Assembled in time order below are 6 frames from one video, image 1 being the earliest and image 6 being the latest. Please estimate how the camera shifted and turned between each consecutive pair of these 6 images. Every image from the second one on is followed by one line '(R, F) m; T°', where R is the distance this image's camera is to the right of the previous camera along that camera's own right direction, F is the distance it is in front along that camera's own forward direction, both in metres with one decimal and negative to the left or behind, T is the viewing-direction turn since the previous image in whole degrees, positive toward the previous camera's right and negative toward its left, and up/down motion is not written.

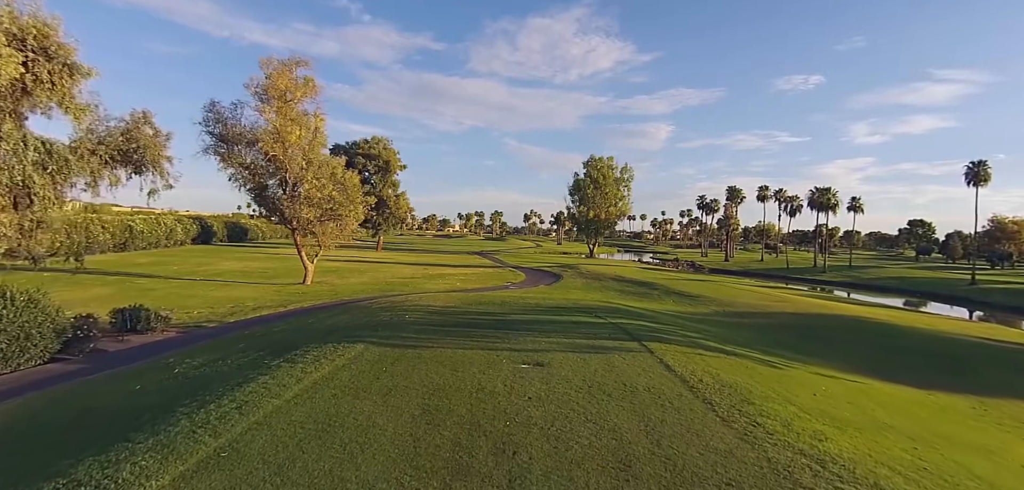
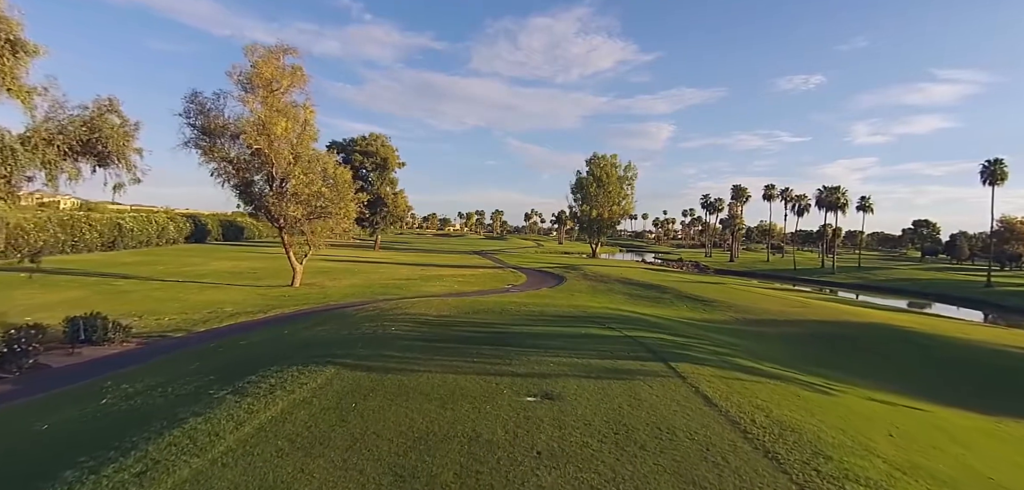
(0.0, +1.8) m; 0°
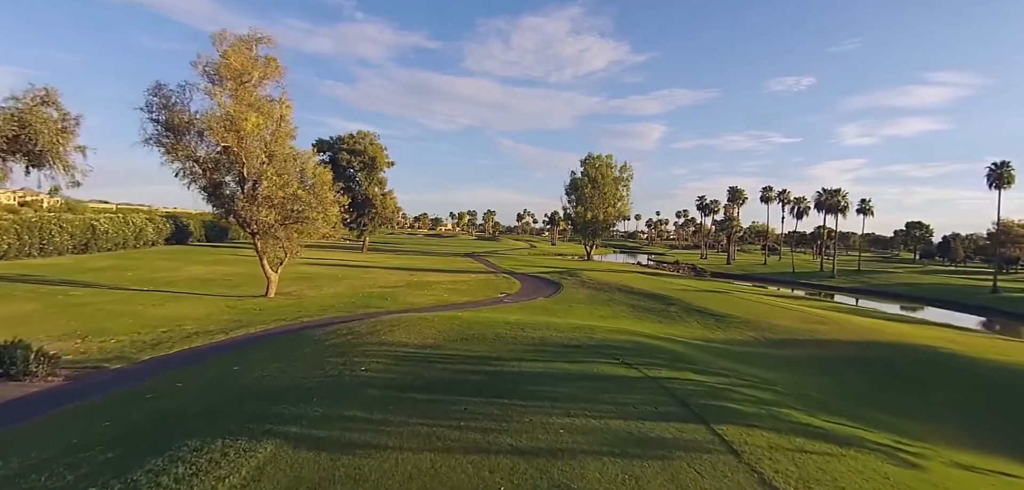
(-0.1, +2.1) m; +1°
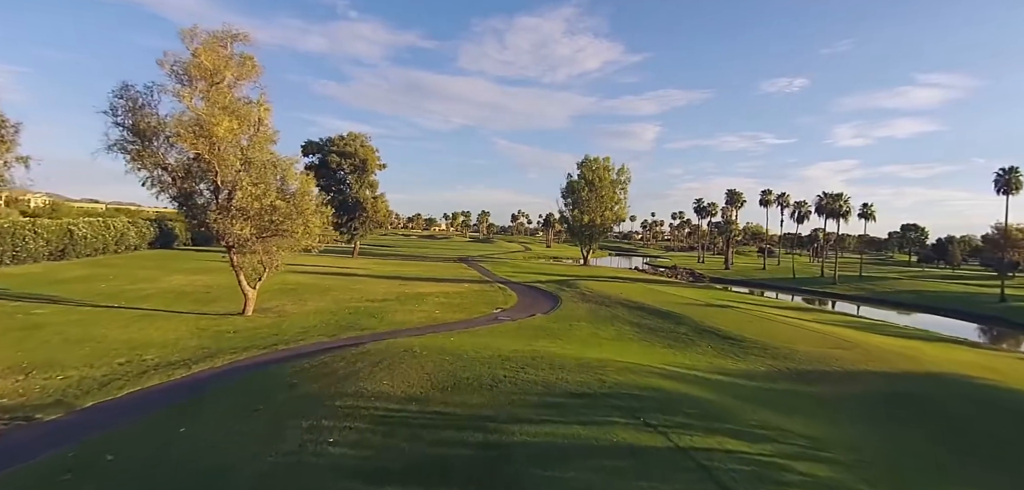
(-0.1, +1.8) m; +1°
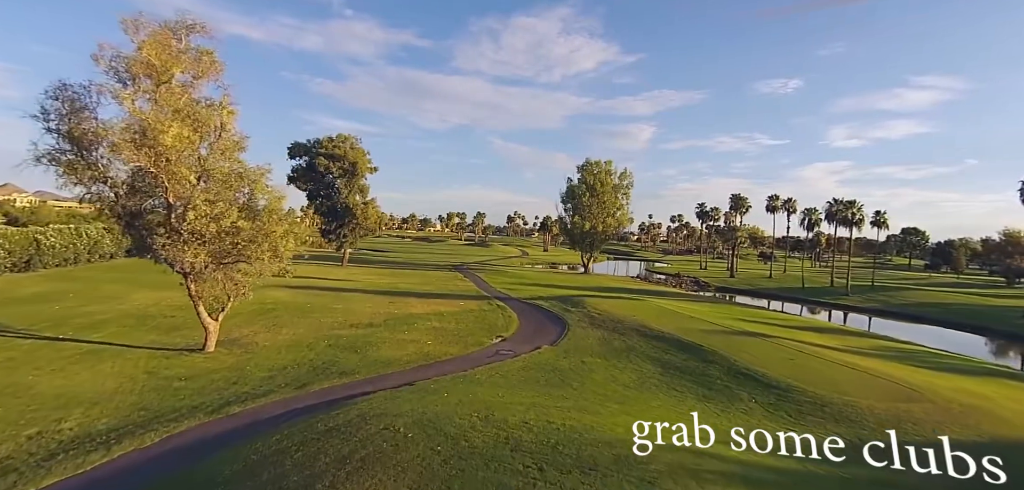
(-0.4, +3.3) m; +1°
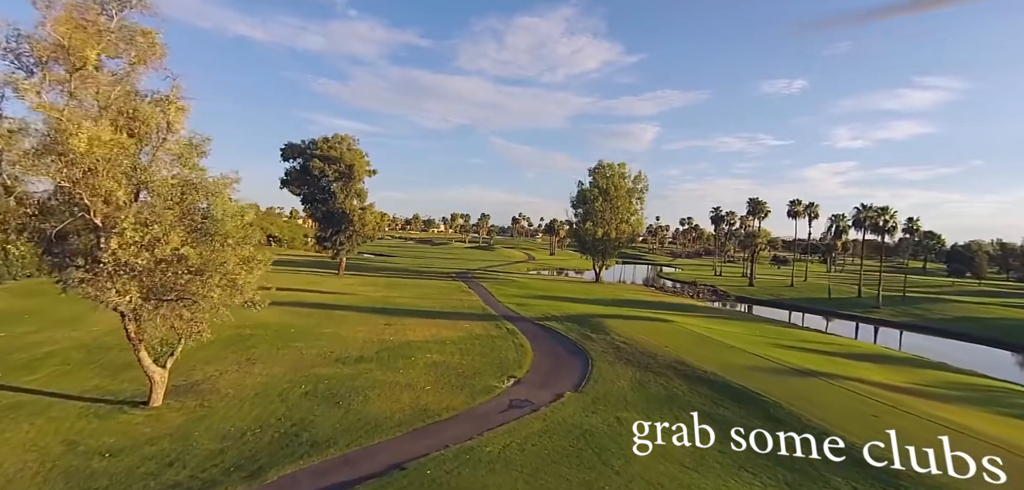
(-0.6, +4.2) m; 0°
